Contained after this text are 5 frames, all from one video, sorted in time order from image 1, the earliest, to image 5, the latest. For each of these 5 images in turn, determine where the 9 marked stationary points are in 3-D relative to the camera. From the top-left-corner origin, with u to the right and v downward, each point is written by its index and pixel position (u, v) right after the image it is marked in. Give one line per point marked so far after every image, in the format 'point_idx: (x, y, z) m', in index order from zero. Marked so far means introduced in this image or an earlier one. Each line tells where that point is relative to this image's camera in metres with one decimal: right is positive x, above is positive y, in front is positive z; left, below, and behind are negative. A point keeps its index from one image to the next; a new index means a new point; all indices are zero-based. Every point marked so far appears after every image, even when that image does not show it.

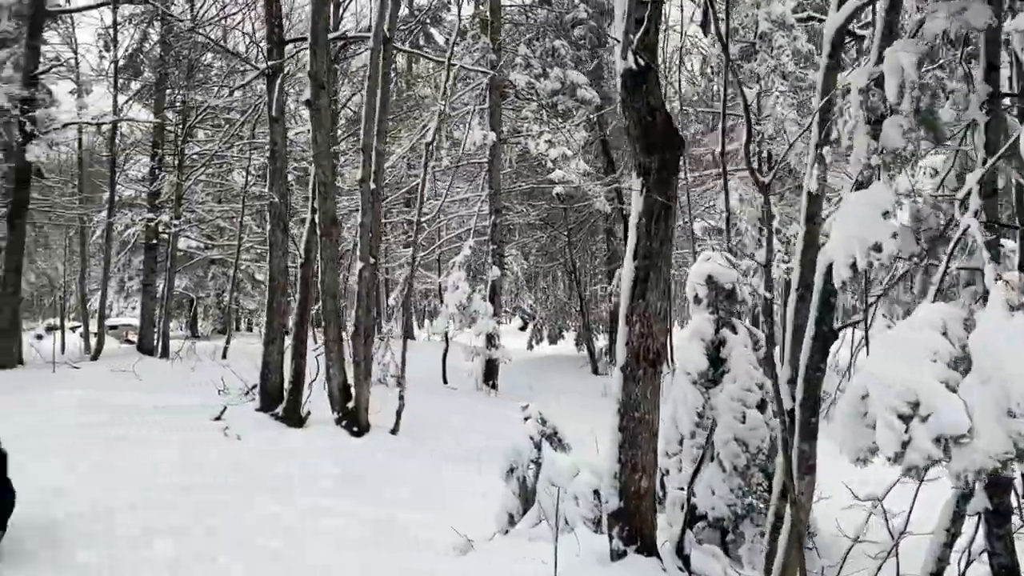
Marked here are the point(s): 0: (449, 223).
0: (-1.0, +1.0, +13.5) m
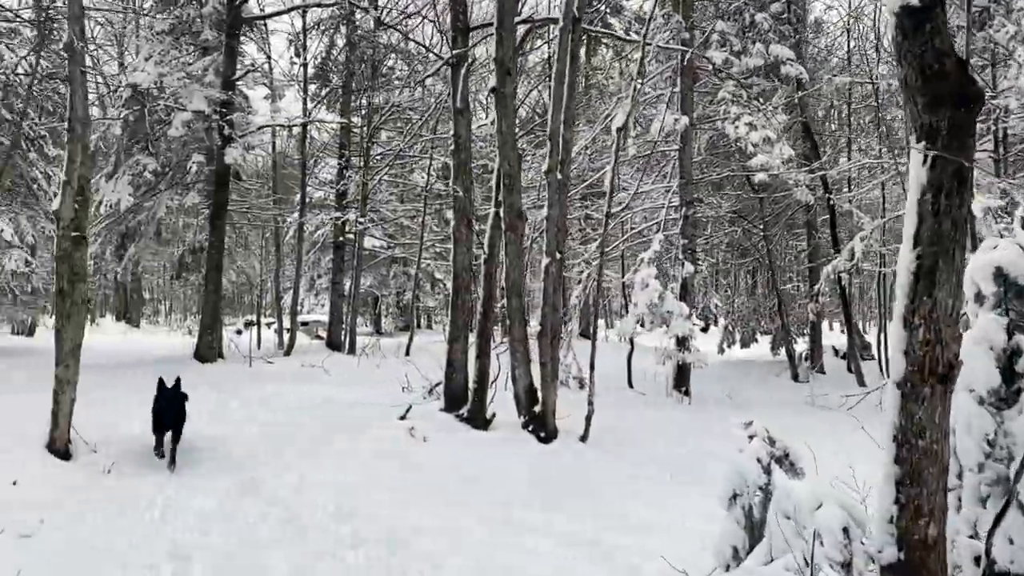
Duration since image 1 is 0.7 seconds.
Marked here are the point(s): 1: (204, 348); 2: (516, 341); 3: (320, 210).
0: (+1.8, +1.0, +12.8) m
1: (-5.2, -1.0, +14.7) m
2: (0.0, -0.5, +7.8) m
3: (-4.3, +1.8, +19.7) m
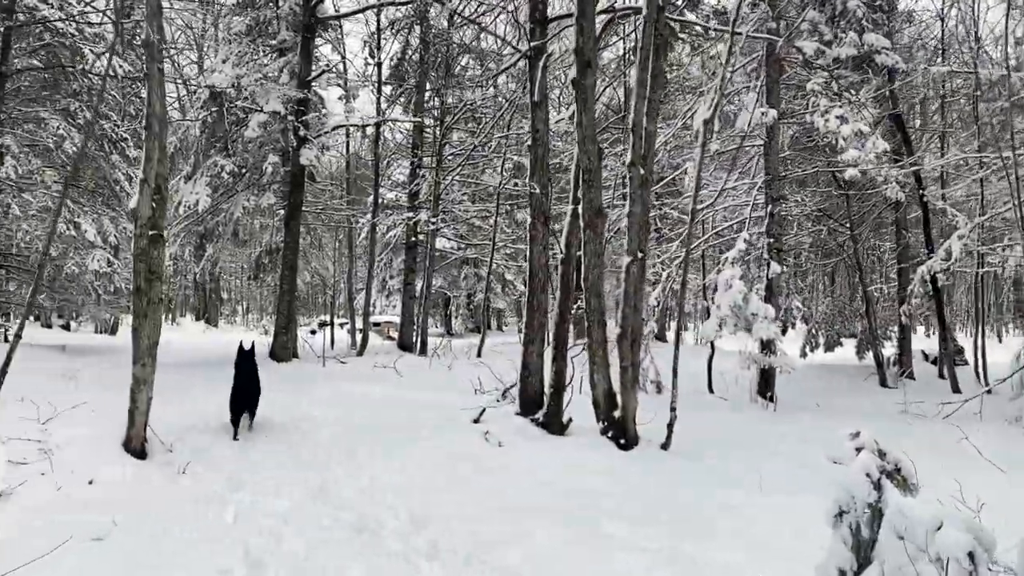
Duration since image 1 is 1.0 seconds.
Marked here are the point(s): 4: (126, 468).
0: (+2.9, +1.0, +12.3) m
1: (-3.9, -1.0, +14.8) m
2: (+0.7, -0.5, +7.5) m
3: (-2.7, +1.8, +19.7) m
4: (-2.9, -1.3, +6.5) m
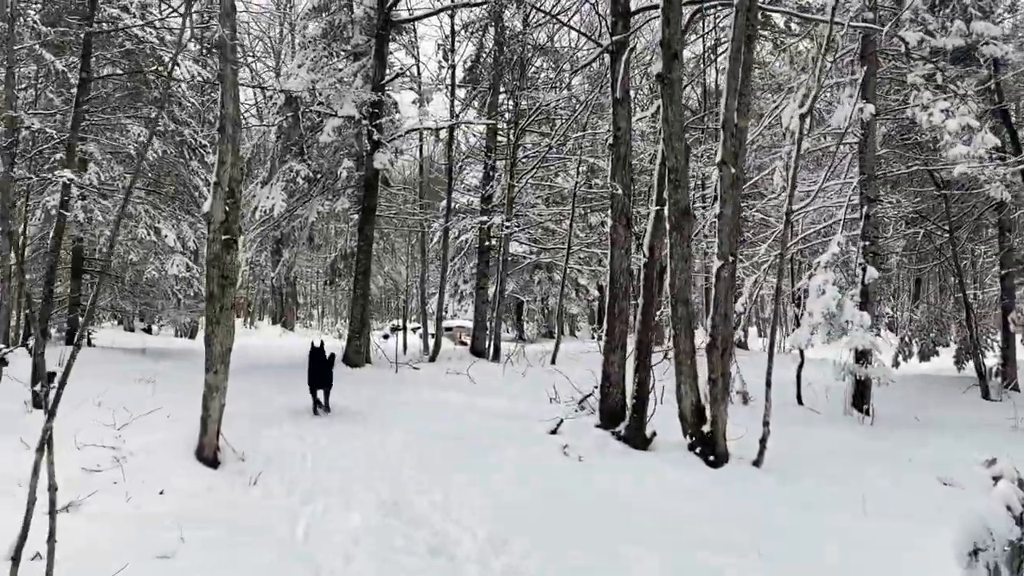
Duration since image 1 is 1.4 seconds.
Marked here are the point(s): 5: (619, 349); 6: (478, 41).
0: (+3.9, +0.9, +11.7) m
1: (-2.7, -1.1, +14.7) m
2: (+1.4, -0.5, +7.1) m
3: (-1.0, +1.7, +19.5) m
4: (-2.3, -1.4, +6.3) m
5: (+1.0, -0.5, +7.8) m
6: (-0.7, +5.0, +17.7) m
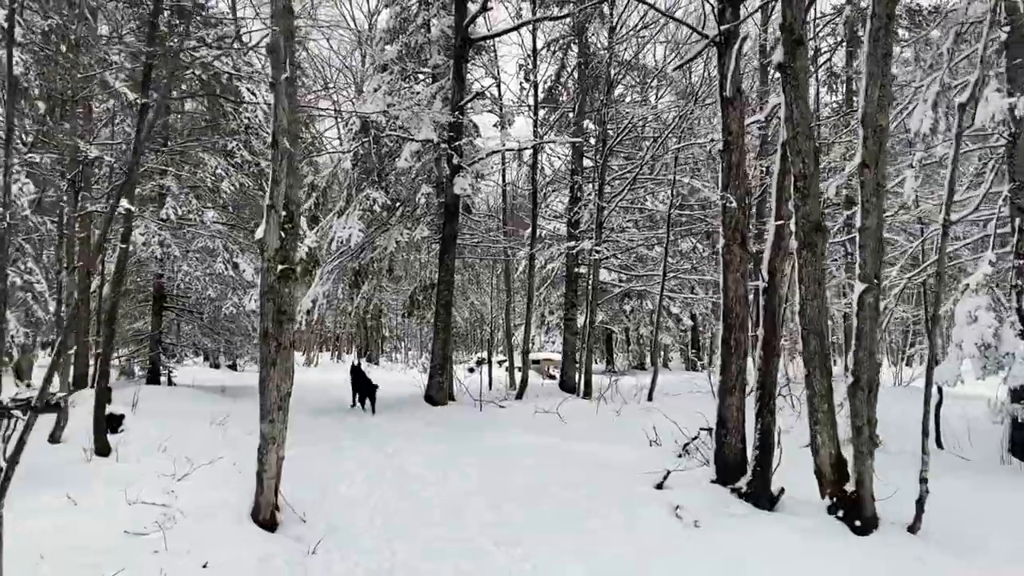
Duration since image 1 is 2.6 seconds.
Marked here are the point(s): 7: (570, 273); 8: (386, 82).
0: (+5.0, +0.6, +10.3) m
1: (-1.2, -1.6, +13.9) m
2: (+2.0, -0.7, +5.9) m
3: (+0.8, +1.0, +18.6) m
4: (-1.6, -1.6, +5.5) m
5: (+1.7, -0.8, +6.7) m
6: (+0.9, +4.4, +16.8) m
7: (+1.1, +0.3, +17.4) m
8: (-2.0, +3.2, +13.8) m
